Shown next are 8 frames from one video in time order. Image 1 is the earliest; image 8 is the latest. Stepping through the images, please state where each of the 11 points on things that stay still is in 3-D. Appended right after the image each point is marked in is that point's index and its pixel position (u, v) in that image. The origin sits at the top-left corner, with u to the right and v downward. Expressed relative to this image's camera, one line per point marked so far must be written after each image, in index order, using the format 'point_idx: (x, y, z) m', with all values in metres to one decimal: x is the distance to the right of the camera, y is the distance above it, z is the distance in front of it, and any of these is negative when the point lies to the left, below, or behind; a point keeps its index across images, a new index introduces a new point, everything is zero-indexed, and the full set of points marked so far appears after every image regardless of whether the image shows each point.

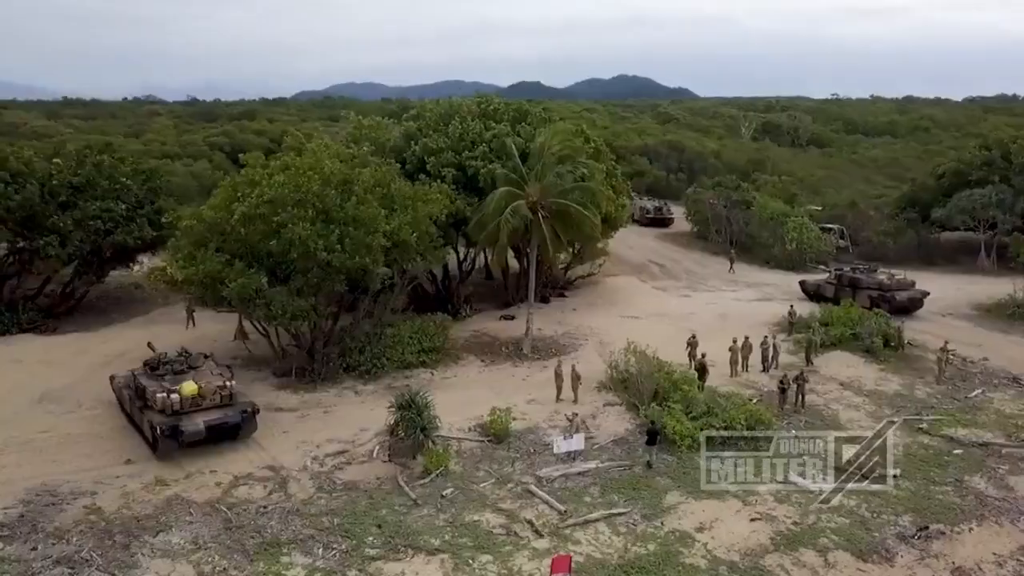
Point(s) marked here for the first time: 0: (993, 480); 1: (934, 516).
0: (+8.6, -3.4, +15.8) m
1: (+6.8, -3.7, +14.4) m
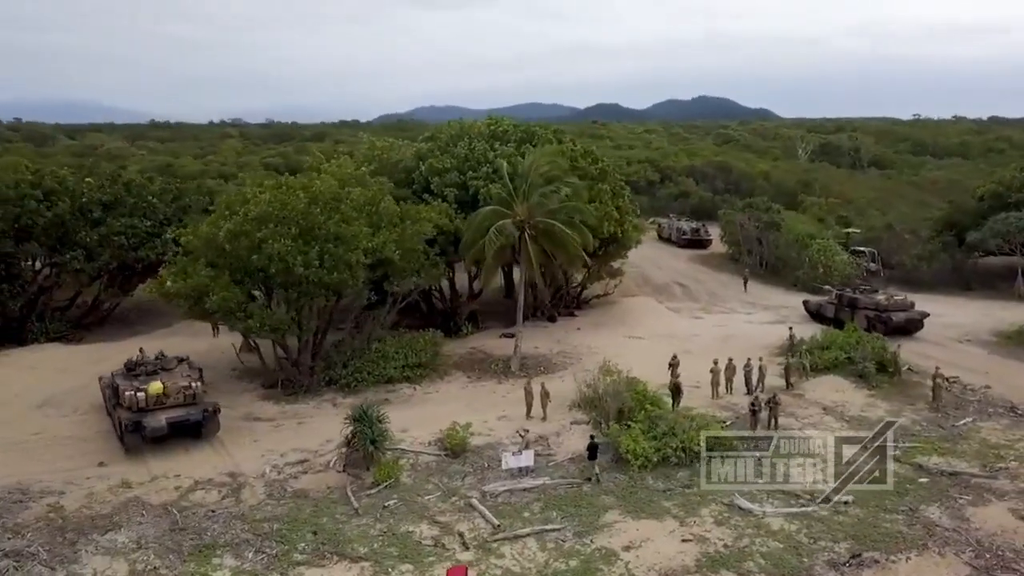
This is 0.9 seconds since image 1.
0: (+7.6, -3.8, +15.3) m
1: (+5.7, -4.1, +14.0) m
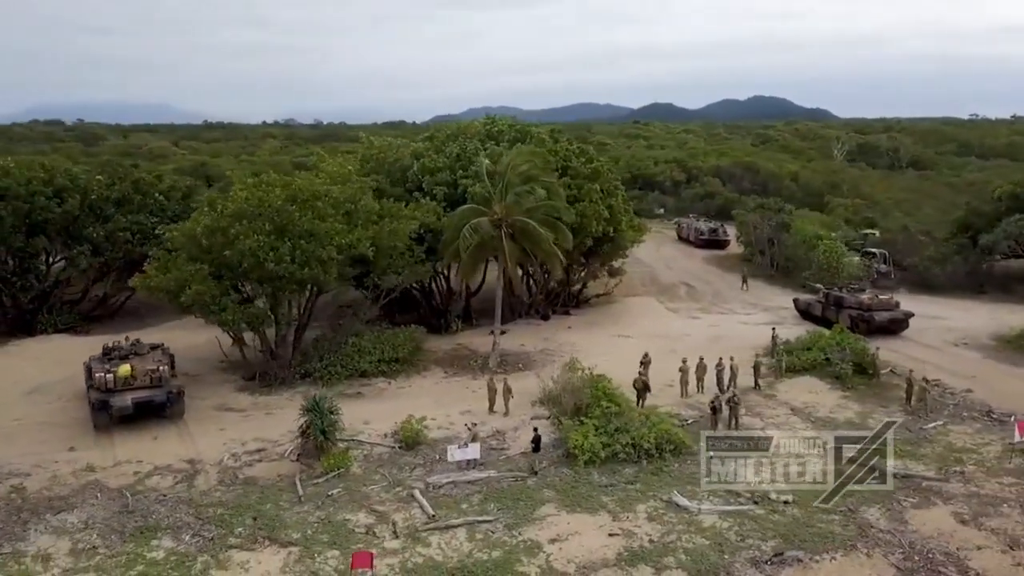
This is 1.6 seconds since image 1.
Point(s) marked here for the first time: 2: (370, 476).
0: (+6.5, -3.8, +15.2) m
1: (+4.6, -4.0, +14.0) m
2: (-2.7, -3.5, +16.6) m
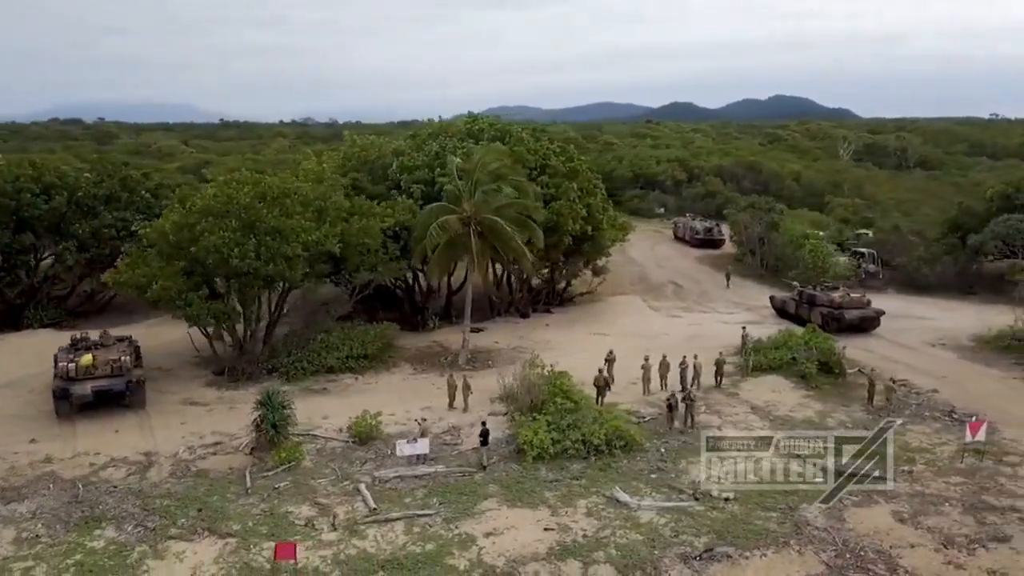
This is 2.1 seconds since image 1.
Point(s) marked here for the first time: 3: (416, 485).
0: (+5.5, -3.8, +15.2) m
1: (+3.5, -4.0, +14.1) m
2: (-3.7, -3.5, +16.8) m
3: (-1.8, -3.6, +16.2) m
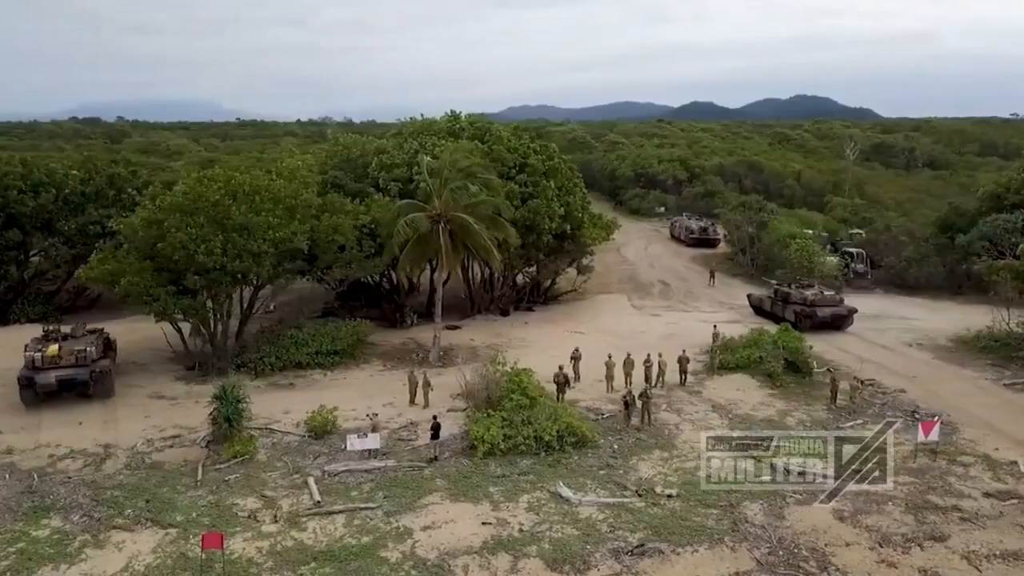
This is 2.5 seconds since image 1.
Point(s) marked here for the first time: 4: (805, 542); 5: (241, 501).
0: (+4.5, -3.8, +15.2) m
1: (+2.5, -4.0, +14.1) m
2: (-4.6, -3.4, +17.0) m
3: (-2.7, -3.5, +16.3) m
4: (+4.7, -4.0, +14.0) m
5: (-4.7, -3.7, +15.4) m
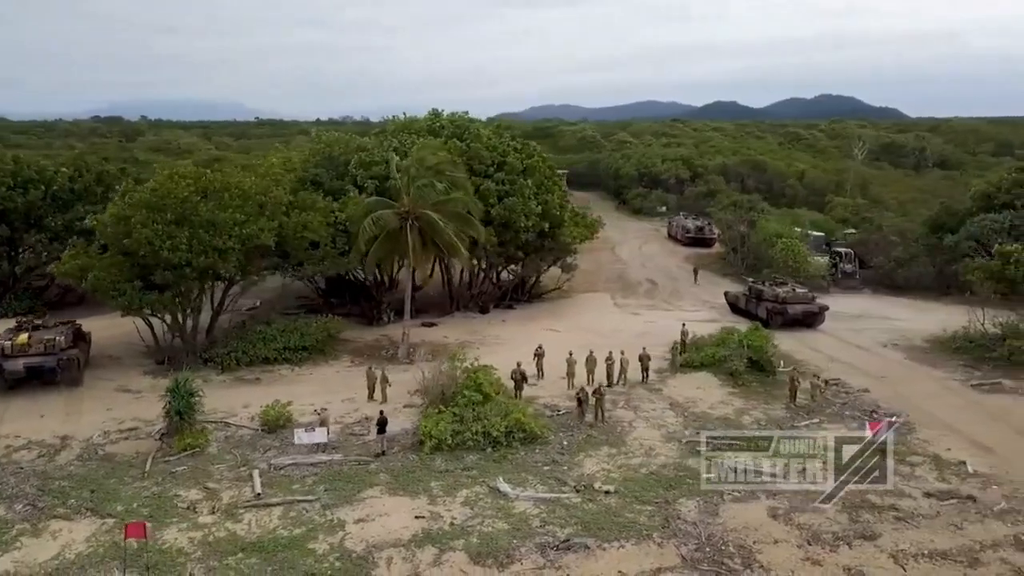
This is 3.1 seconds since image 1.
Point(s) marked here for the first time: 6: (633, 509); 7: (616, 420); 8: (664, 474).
0: (+3.4, -3.7, +15.2) m
1: (+1.4, -3.9, +14.2) m
2: (-5.7, -3.3, +17.3) m
3: (-3.8, -3.4, +16.5) m
4: (+3.5, -4.0, +14.1) m
5: (-5.8, -3.6, +15.7) m
6: (+2.1, -3.7, +15.0) m
7: (+2.3, -2.9, +19.4) m
8: (+2.8, -3.5, +16.6) m
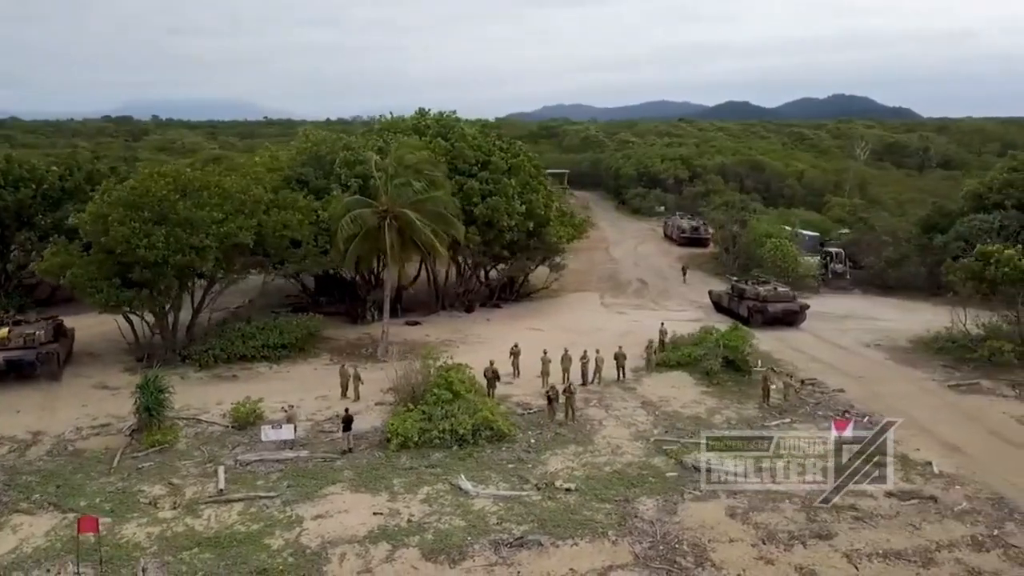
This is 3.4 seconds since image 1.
0: (+2.7, -3.7, +15.2) m
1: (+0.6, -3.9, +14.2) m
2: (-6.4, -3.2, +17.4) m
3: (-4.5, -3.4, +16.6) m
4: (+2.8, -4.0, +14.1) m
5: (-6.5, -3.6, +15.8) m
6: (+1.4, -3.7, +15.0) m
7: (+1.7, -2.9, +19.4) m
8: (+2.2, -3.5, +16.6) m
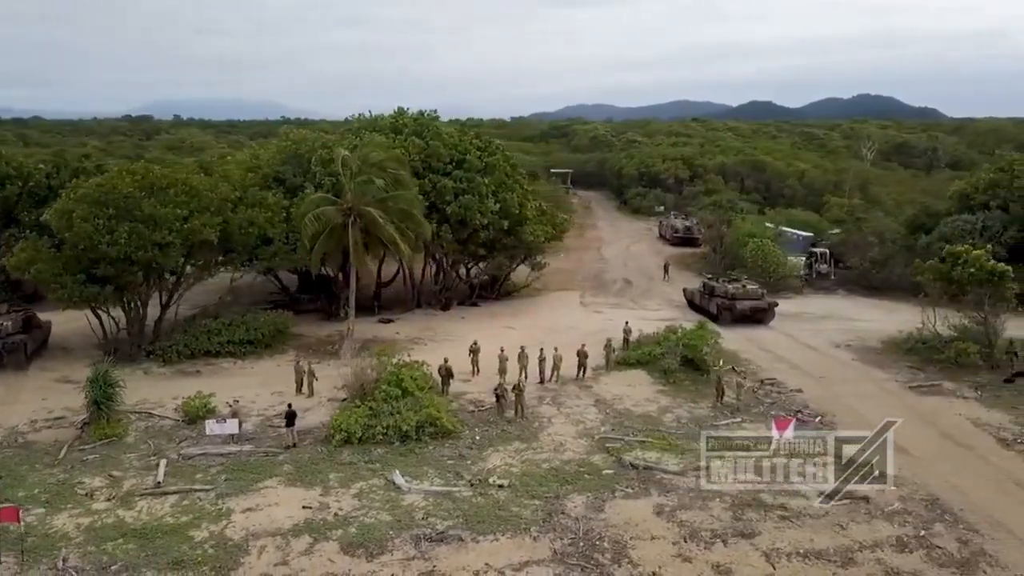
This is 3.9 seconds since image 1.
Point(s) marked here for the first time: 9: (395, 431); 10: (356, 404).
0: (+1.5, -3.7, +15.3) m
1: (-0.6, -3.8, +14.3) m
2: (-7.5, -3.1, +17.6) m
3: (-5.6, -3.3, +16.8) m
4: (+1.6, -3.9, +14.1) m
5: (-7.7, -3.5, +16.0) m
6: (+0.2, -3.7, +15.1) m
7: (+0.6, -2.8, +19.5) m
8: (+1.0, -3.4, +16.6) m
9: (-2.3, -2.9, +17.9) m
10: (-3.3, -2.5, +18.8) m
